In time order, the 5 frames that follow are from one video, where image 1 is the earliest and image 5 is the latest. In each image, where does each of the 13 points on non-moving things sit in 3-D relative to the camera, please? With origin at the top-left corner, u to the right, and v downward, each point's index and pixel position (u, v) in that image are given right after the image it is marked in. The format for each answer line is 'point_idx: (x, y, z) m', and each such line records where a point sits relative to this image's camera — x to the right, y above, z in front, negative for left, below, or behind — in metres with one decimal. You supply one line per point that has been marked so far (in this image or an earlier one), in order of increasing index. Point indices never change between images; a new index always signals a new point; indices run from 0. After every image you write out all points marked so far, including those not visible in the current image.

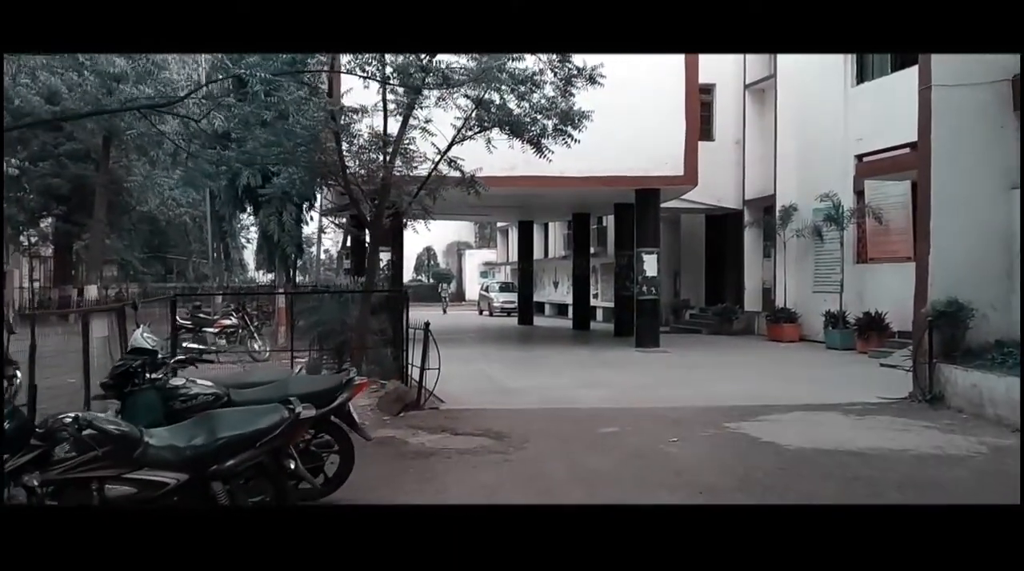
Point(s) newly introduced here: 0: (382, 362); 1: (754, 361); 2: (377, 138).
0: (-1.7, -1.0, +11.5) m
1: (+4.3, -1.3, +16.3) m
2: (-1.7, +1.9, +11.5) m
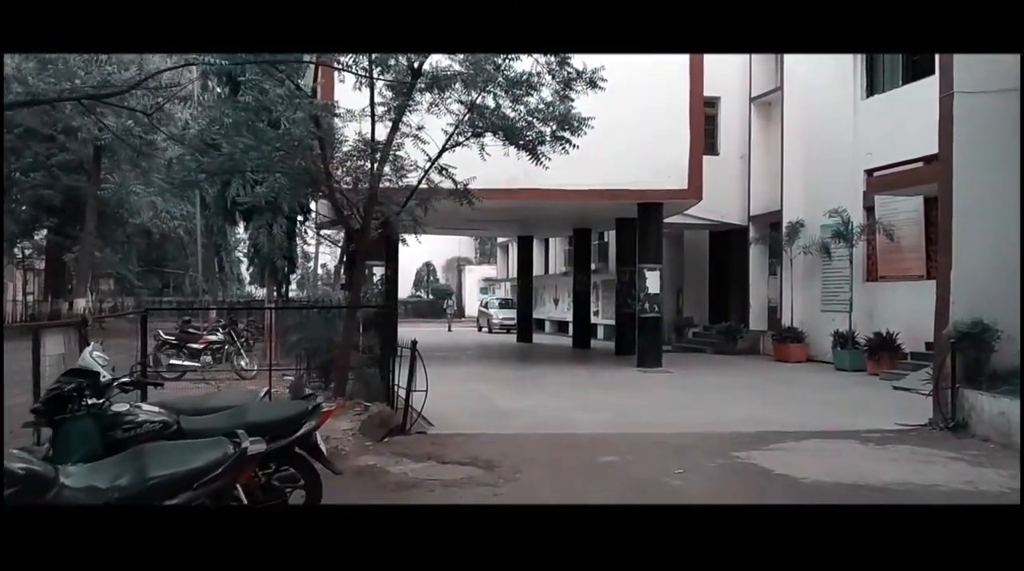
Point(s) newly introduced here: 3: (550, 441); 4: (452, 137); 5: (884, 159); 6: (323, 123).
0: (-1.7, -1.2, +10.9) m
1: (+4.3, -1.6, +15.6) m
2: (-1.8, +1.7, +10.9) m
3: (+0.4, -1.6, +9.4) m
4: (-0.7, +1.7, +10.5) m
5: (+7.2, +2.4, +17.9) m
6: (-2.2, +1.9, +10.6) m
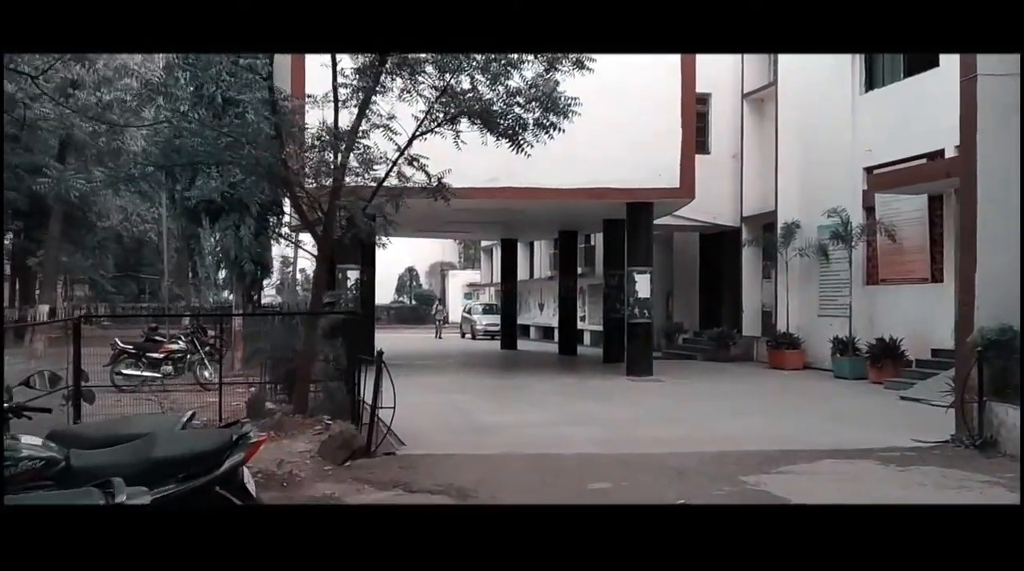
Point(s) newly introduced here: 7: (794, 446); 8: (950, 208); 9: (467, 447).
0: (-1.9, -1.2, +9.8) m
1: (+4.0, -1.7, +14.7) m
2: (-2.0, +1.6, +9.9) m
3: (+0.2, -1.6, +8.5) m
4: (-0.9, +1.7, +9.5) m
5: (+6.9, +2.4, +17.0) m
6: (-2.4, +1.8, +9.6) m
7: (+2.9, -1.7, +9.4) m
8: (+7.3, +1.3, +15.2) m
9: (-0.5, -1.7, +9.5) m
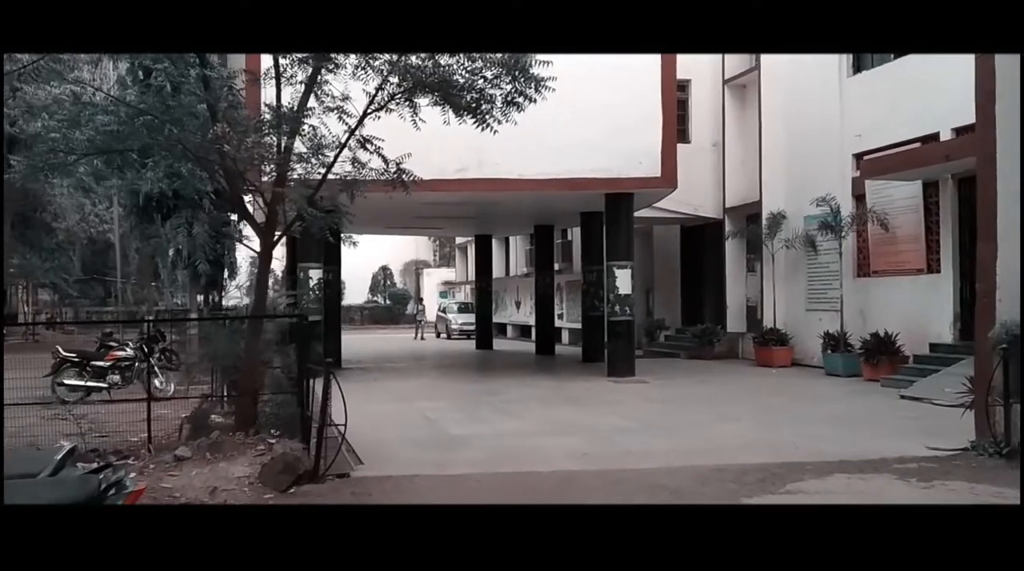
0: (-2.2, -1.2, +8.8) m
1: (+3.6, -1.6, +13.8) m
2: (-2.3, +1.6, +8.8) m
3: (0.0, -1.6, +7.5) m
4: (-1.2, +1.7, +8.5) m
5: (+6.4, +2.5, +16.2) m
6: (-2.7, +1.8, +8.6) m
7: (+2.6, -1.6, +8.4) m
8: (+6.9, +1.4, +14.4) m
9: (-0.7, -1.7, +8.4) m
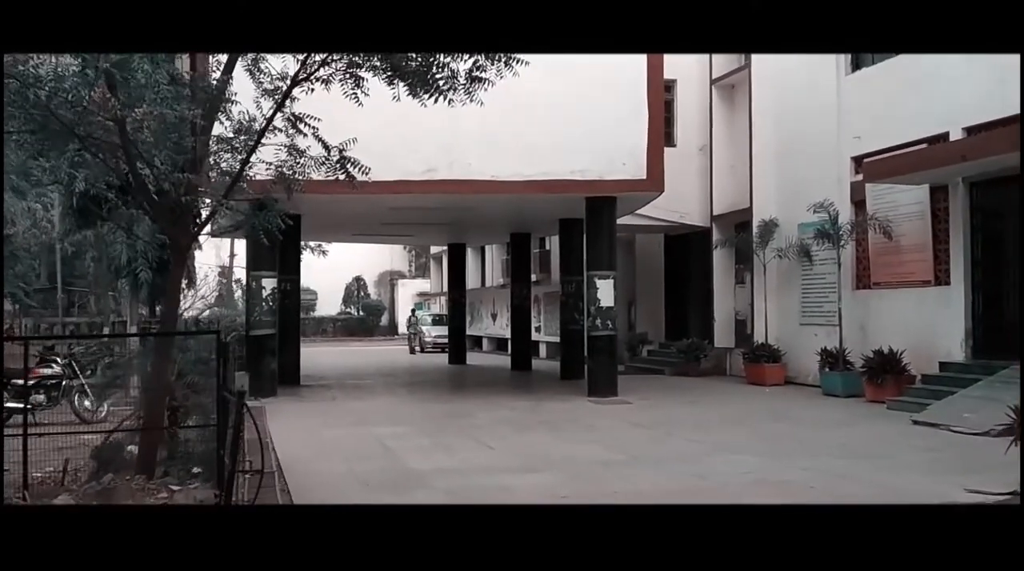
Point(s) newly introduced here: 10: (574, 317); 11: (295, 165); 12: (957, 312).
0: (-2.5, -1.3, +7.4) m
1: (+3.2, -1.8, +12.5) m
2: (-2.6, +1.6, +7.4) m
3: (-0.3, -1.7, +6.1) m
4: (-1.5, +1.6, +7.1) m
5: (+5.9, +2.3, +15.0) m
6: (-3.0, +1.7, +7.2) m
7: (+2.3, -1.7, +7.1) m
8: (+6.5, +1.2, +13.2) m
9: (-1.0, -1.7, +7.1) m
10: (+1.2, -0.6, +18.3) m
11: (-1.9, +1.0, +8.0) m
12: (+6.4, -0.4, +13.2) m
